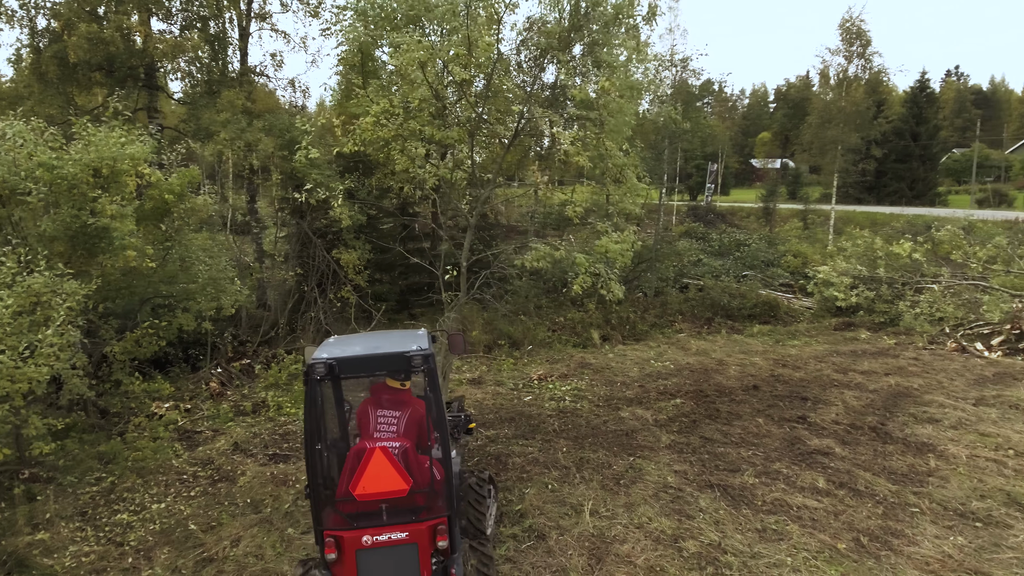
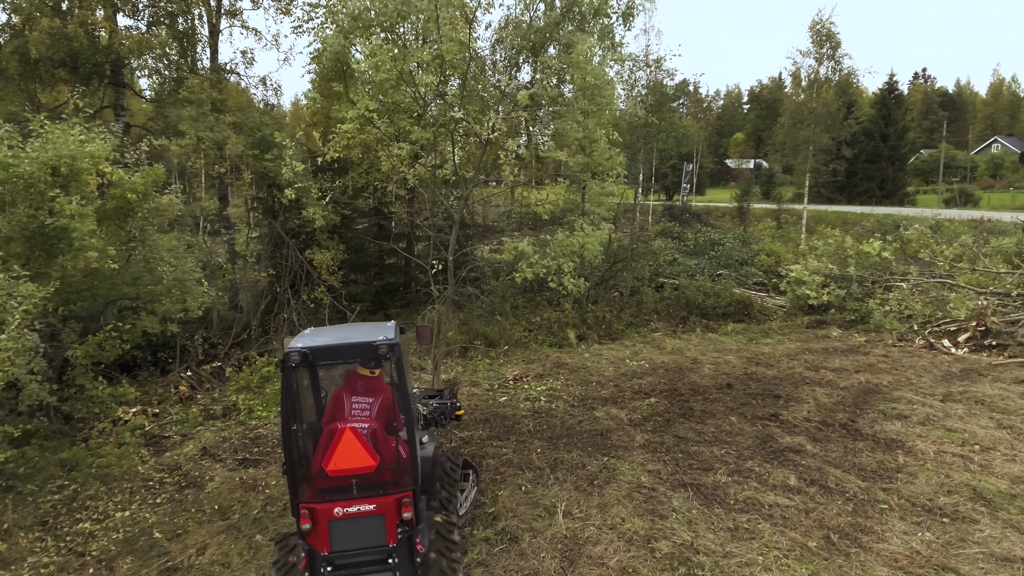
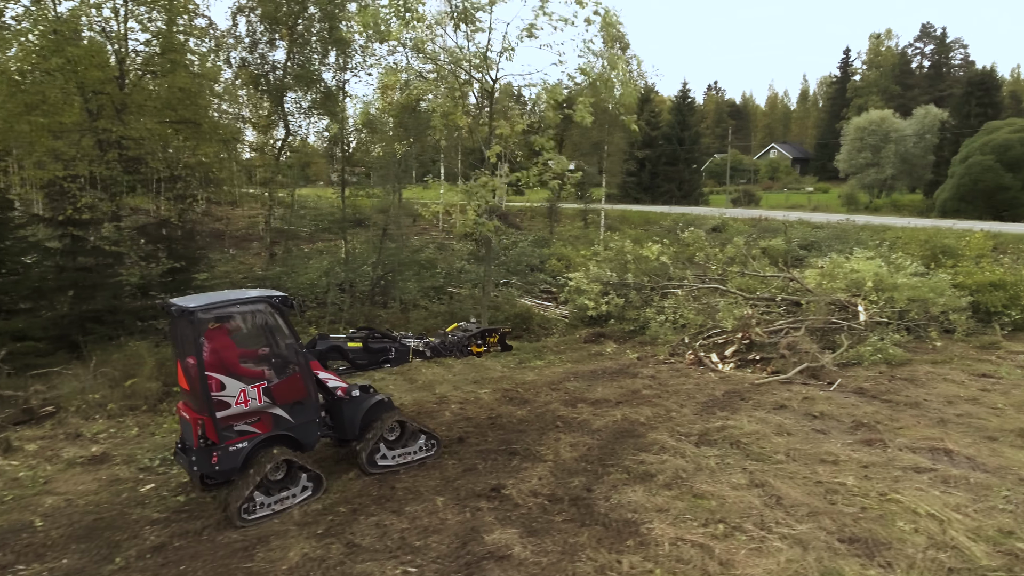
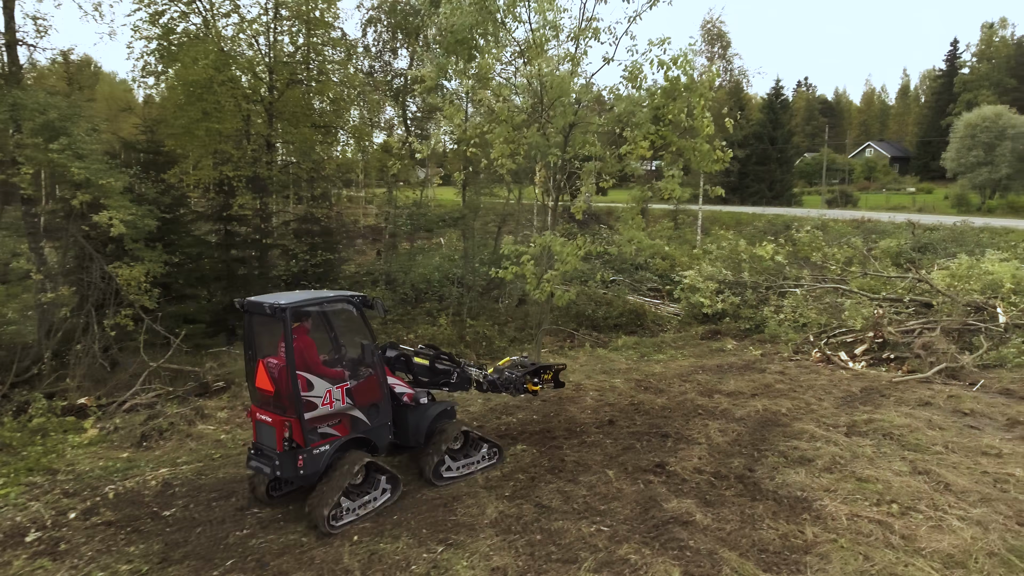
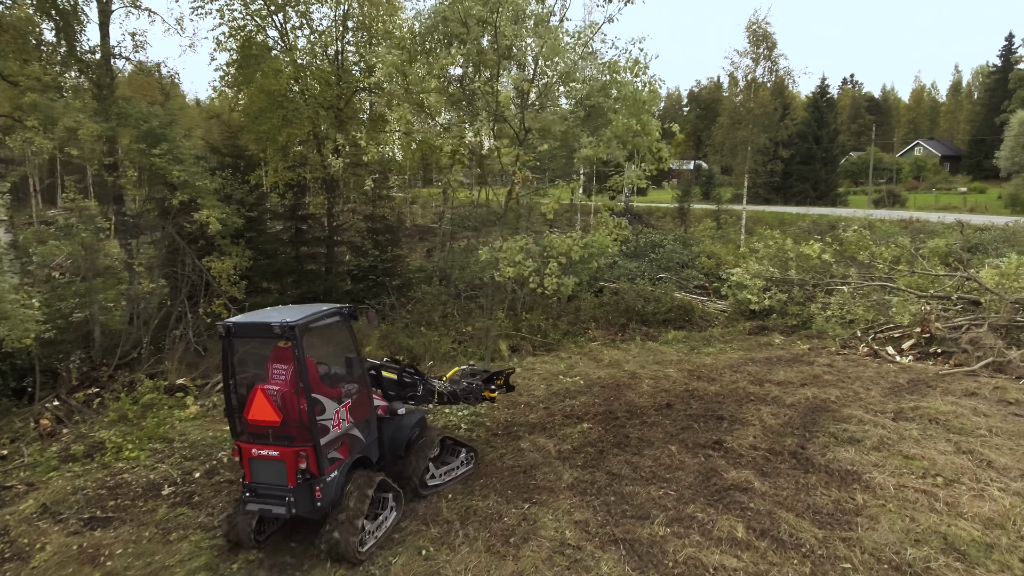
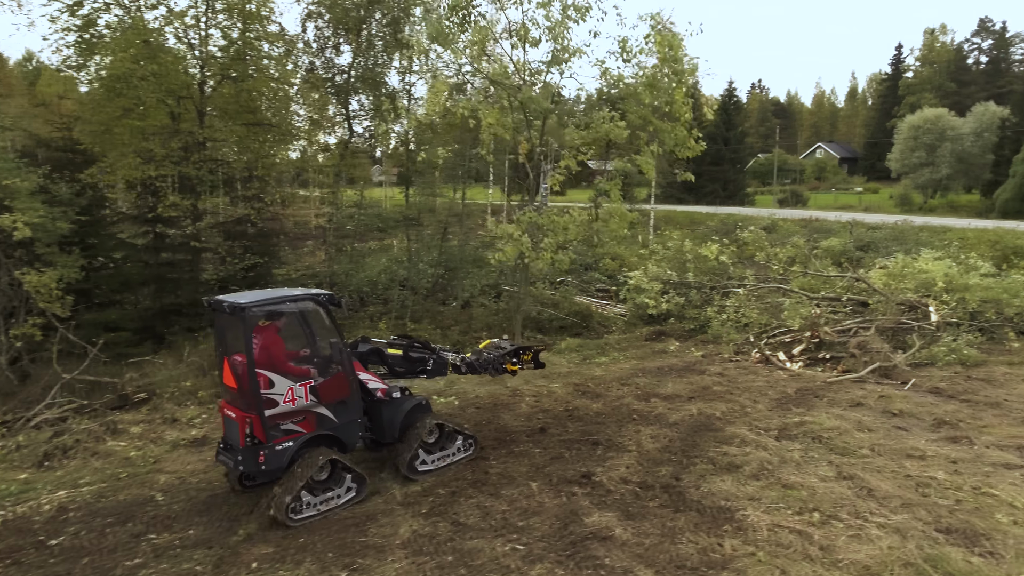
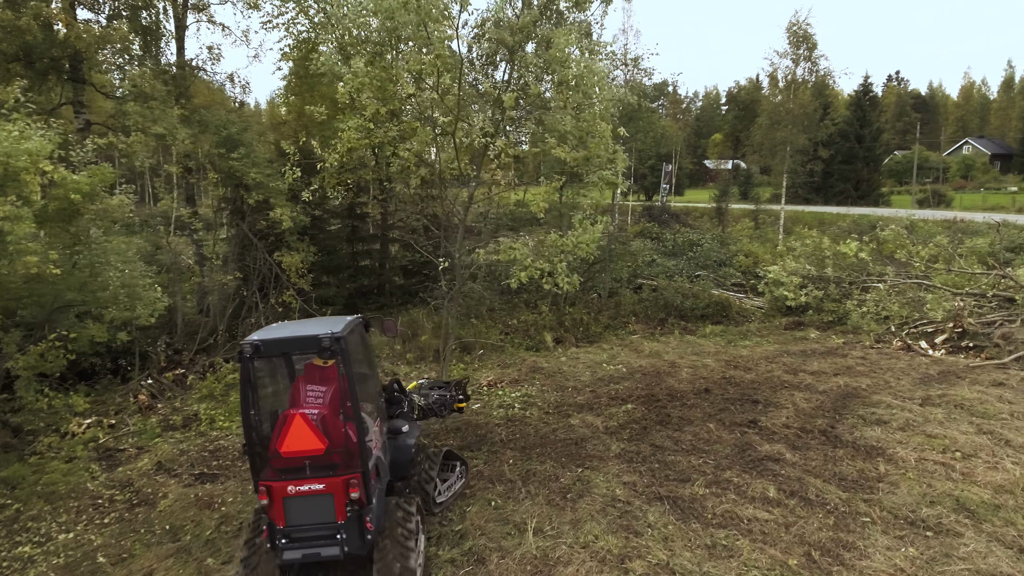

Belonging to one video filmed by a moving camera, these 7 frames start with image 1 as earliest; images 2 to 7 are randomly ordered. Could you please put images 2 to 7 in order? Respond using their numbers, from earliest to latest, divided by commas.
2, 7, 5, 4, 6, 3
